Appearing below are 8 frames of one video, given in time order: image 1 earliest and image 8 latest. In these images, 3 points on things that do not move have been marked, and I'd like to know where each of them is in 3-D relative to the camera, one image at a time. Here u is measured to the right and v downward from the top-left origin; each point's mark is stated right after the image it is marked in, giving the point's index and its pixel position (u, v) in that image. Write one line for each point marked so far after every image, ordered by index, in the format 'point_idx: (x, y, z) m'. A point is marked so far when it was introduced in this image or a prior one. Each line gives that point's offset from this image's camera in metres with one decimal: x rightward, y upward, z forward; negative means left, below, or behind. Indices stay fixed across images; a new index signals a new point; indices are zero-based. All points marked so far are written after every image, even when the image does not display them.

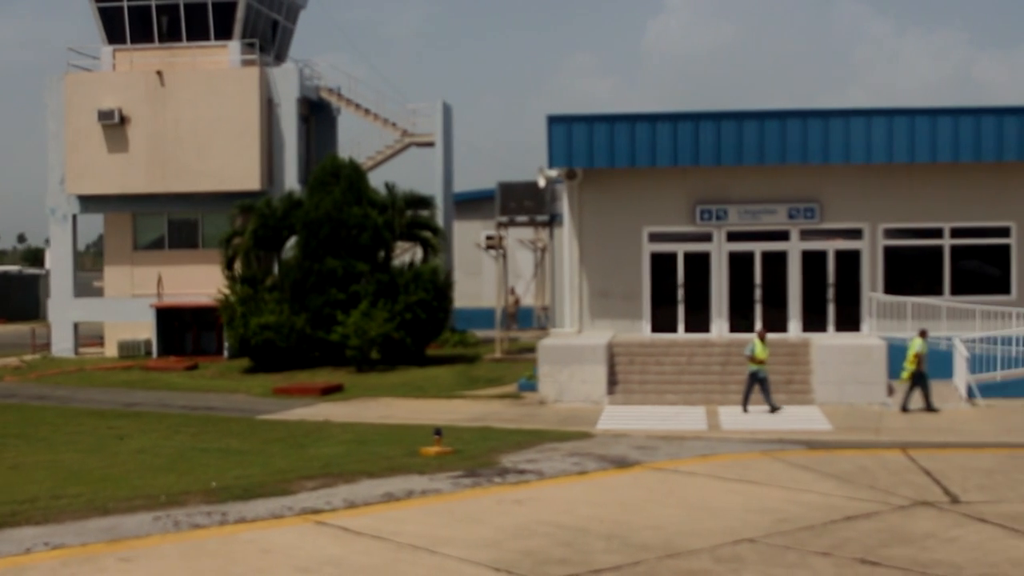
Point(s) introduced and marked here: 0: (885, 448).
0: (+5.4, -2.3, +18.9) m
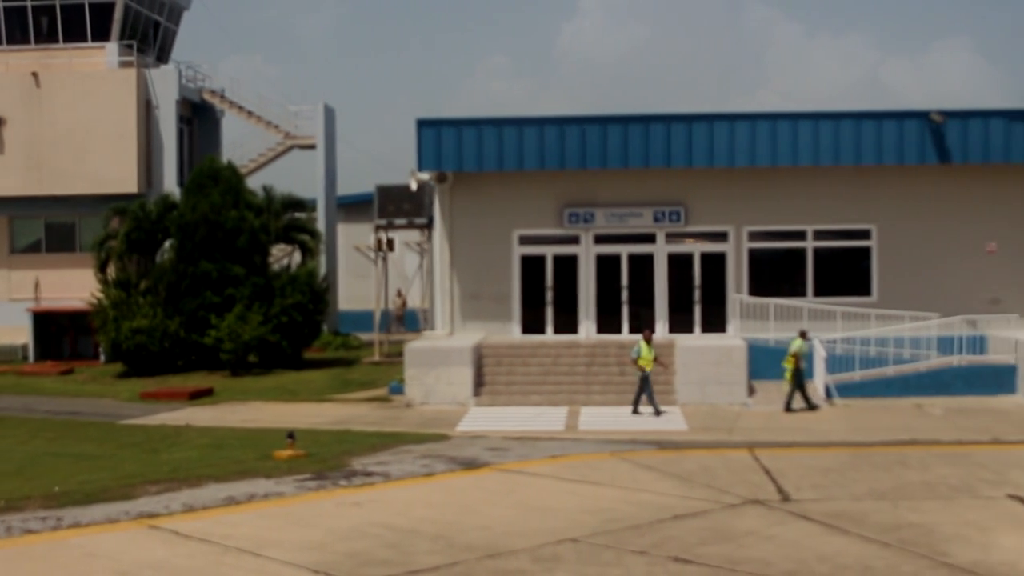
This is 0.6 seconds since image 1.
0: (+3.2, -2.4, +19.2) m
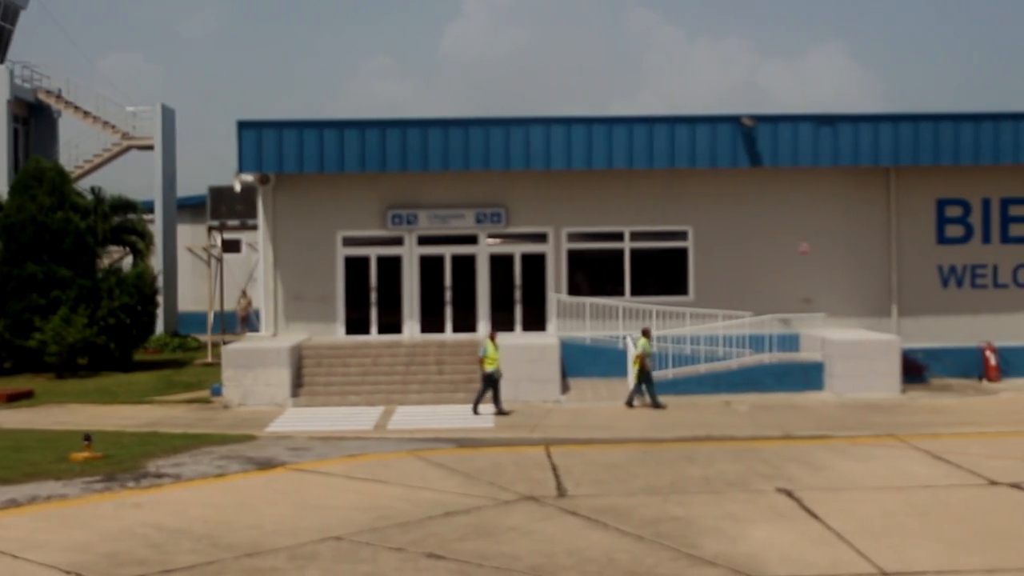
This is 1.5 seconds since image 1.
0: (+0.2, -2.4, +19.5) m
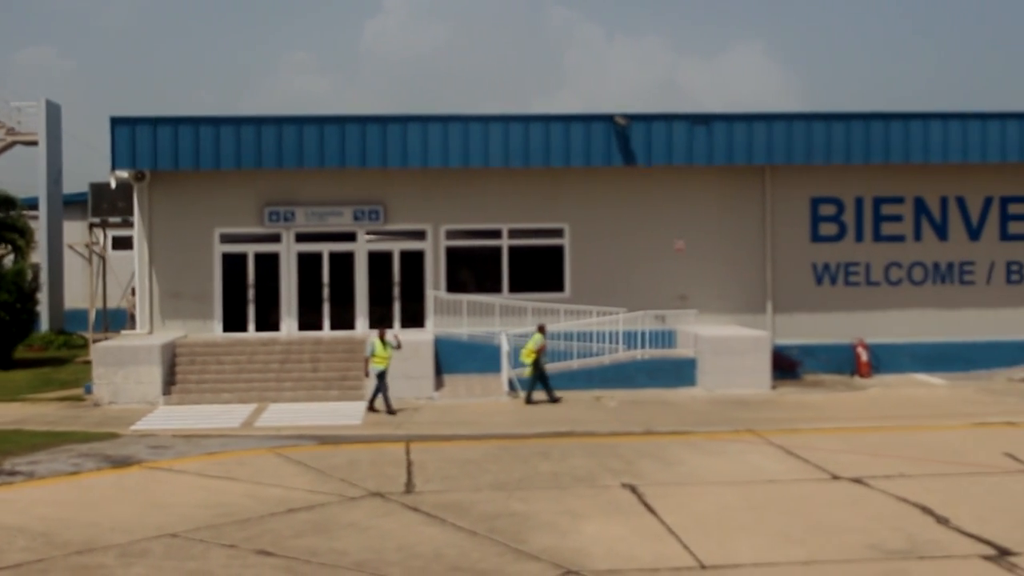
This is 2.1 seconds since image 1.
0: (-1.9, -2.3, +19.6) m
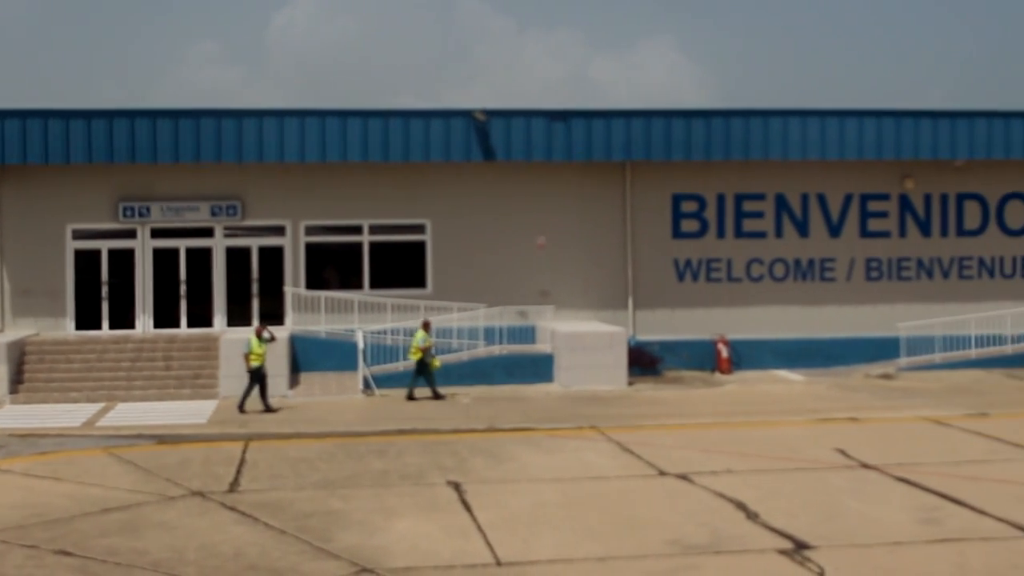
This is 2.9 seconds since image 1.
0: (-4.2, -2.3, +19.3) m
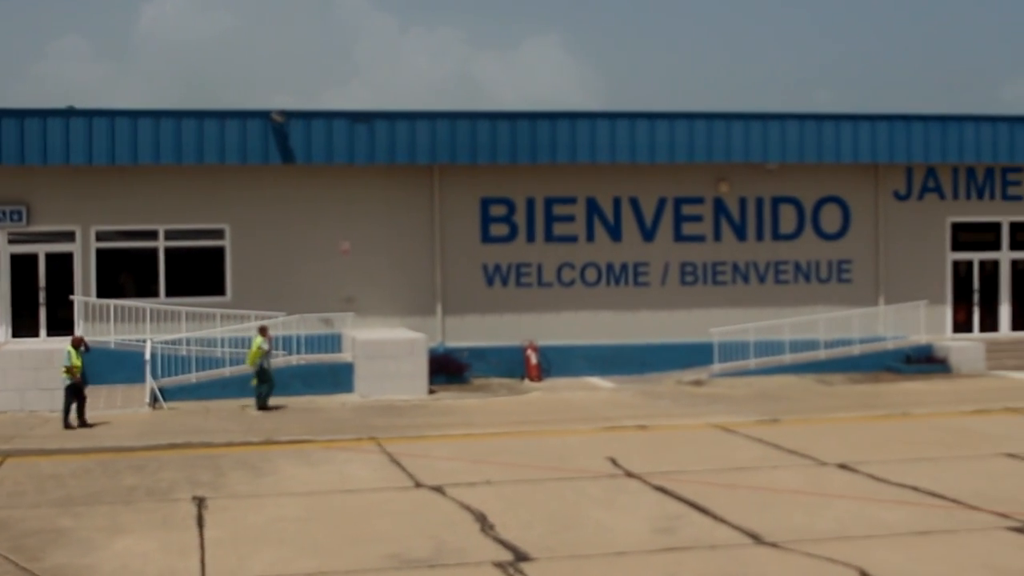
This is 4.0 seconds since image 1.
0: (-7.5, -2.4, +18.4) m
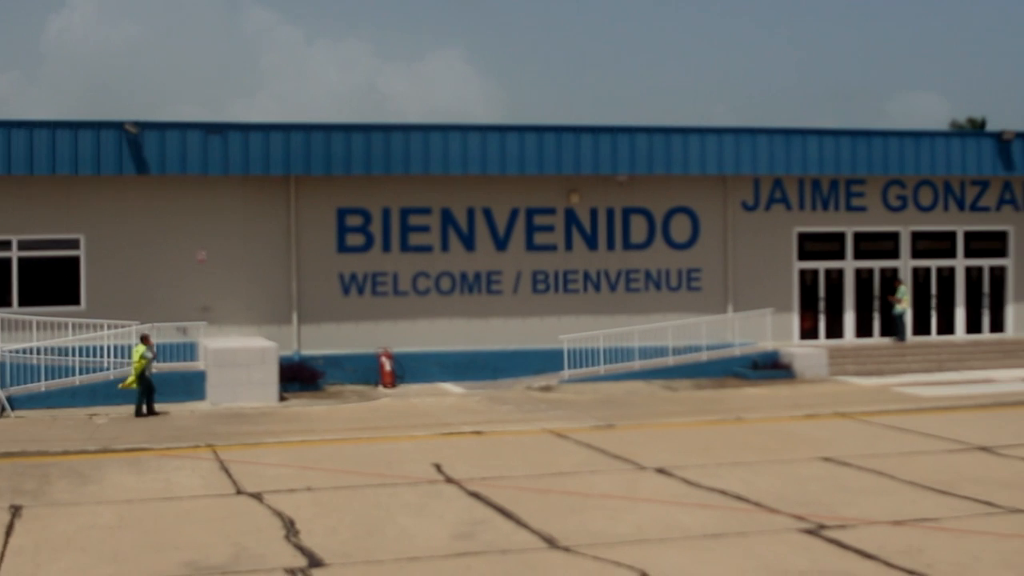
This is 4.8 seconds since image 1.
0: (-9.9, -2.6, +18.5) m
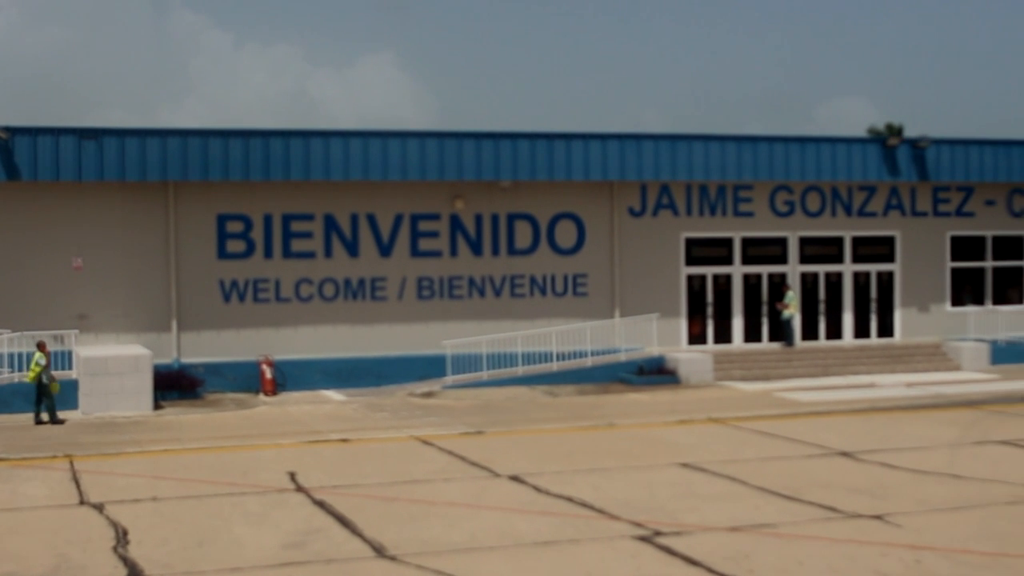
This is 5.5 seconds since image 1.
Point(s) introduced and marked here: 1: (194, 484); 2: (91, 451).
0: (-12.0, -2.7, +18.1) m
1: (-4.3, -2.6, +17.4) m
2: (-6.3, -2.5, +19.5) m
